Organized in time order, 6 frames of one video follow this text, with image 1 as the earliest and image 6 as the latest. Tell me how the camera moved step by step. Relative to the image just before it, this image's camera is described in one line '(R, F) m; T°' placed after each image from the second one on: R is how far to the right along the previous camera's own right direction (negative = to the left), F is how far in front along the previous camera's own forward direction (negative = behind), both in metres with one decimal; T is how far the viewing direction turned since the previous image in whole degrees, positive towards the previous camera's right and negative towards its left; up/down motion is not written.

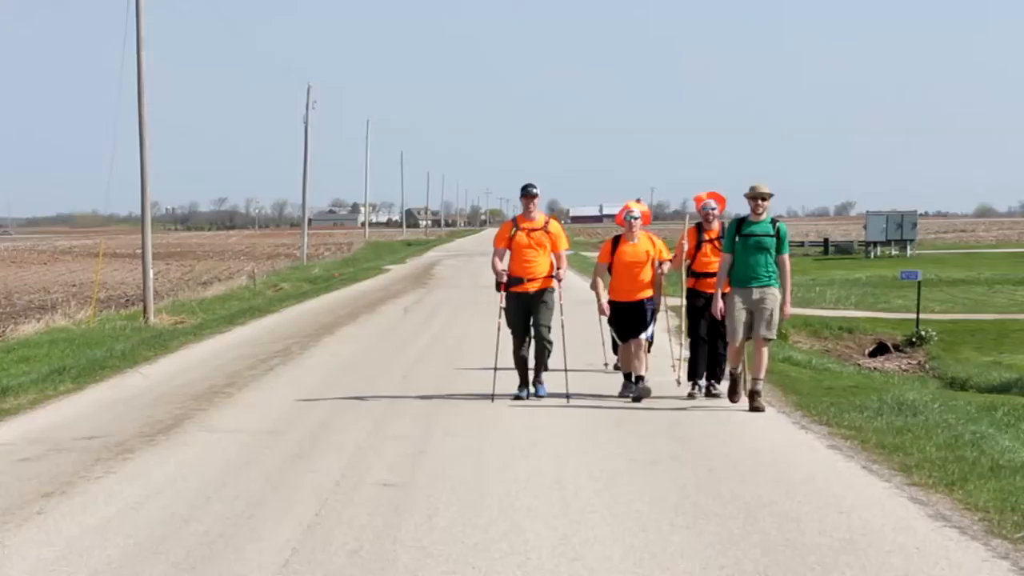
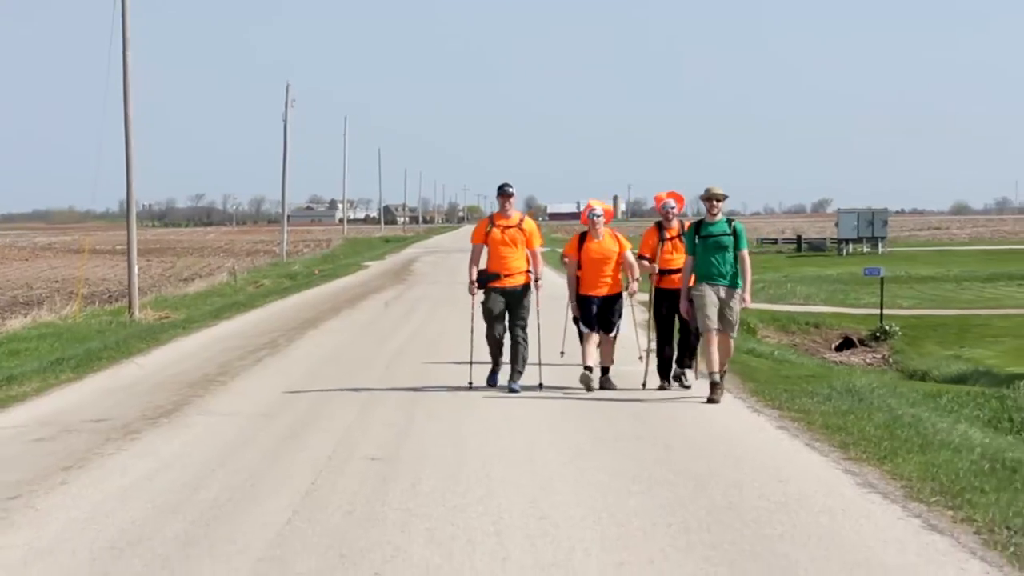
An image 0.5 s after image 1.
(0.0, -0.9) m; +1°
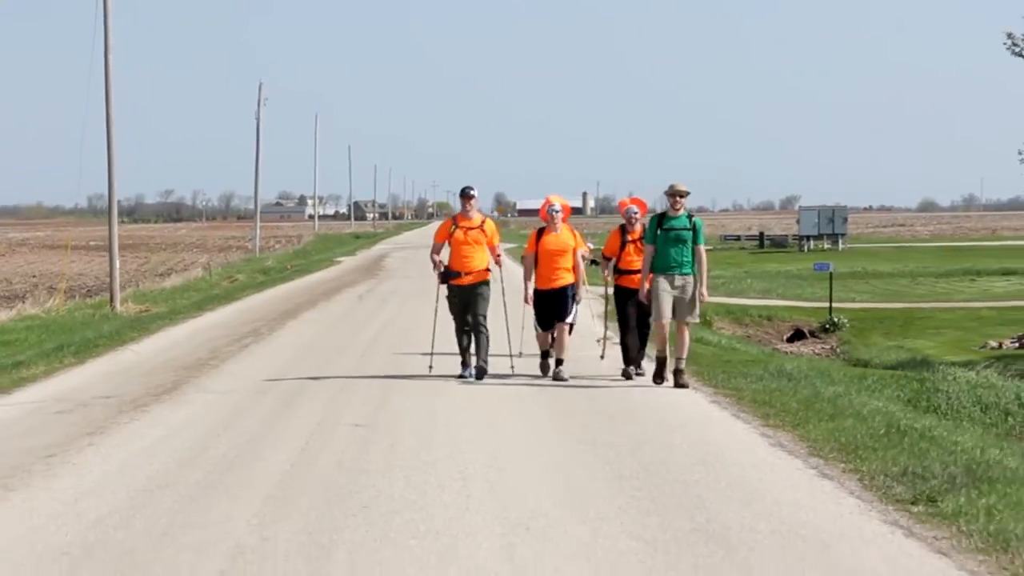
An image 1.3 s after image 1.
(0.0, -1.4) m; +1°
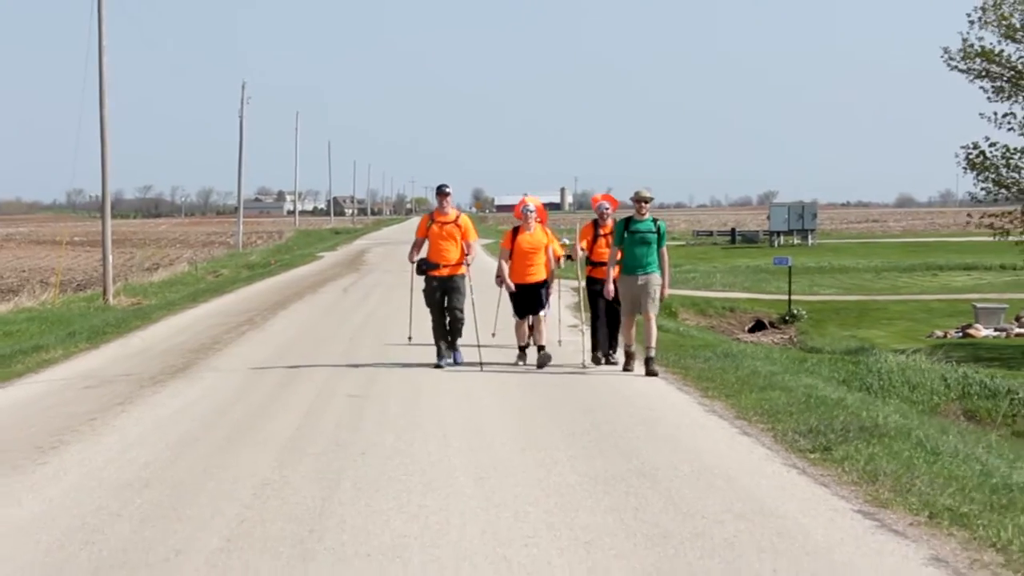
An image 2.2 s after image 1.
(0.0, -1.6) m; +1°
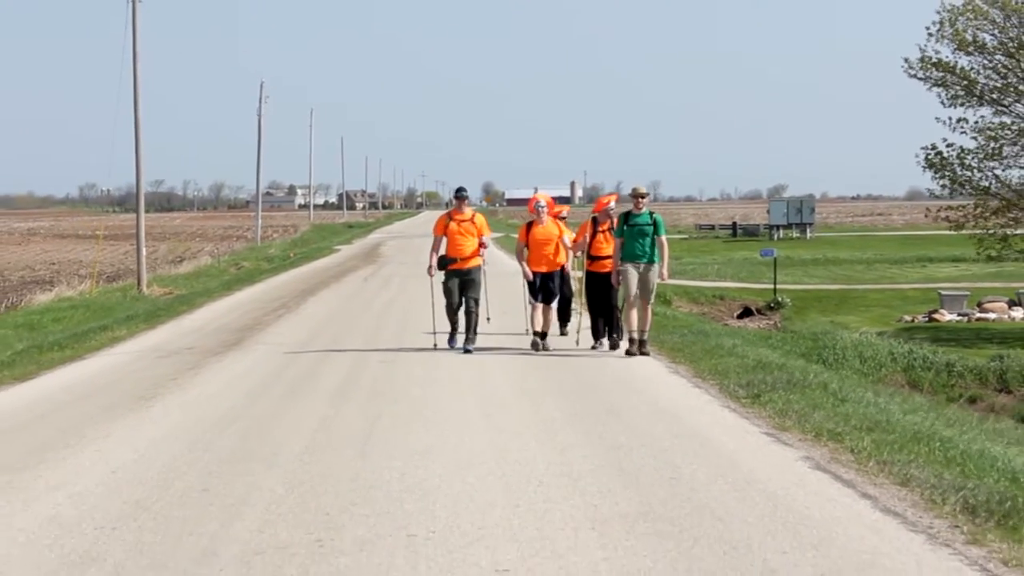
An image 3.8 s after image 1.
(+0.1, -2.6) m; 0°
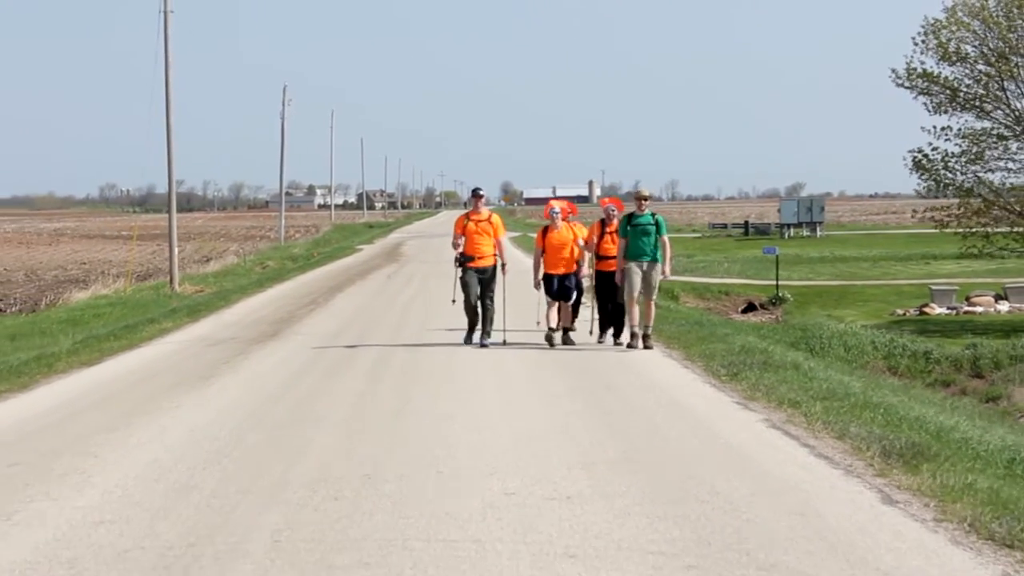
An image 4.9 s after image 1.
(0.0, -1.8) m; 0°
